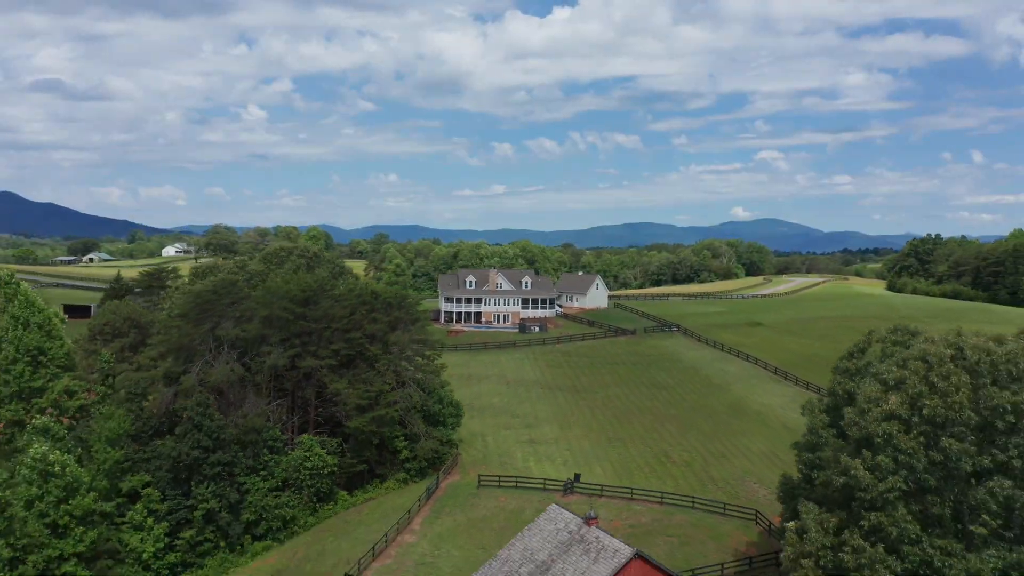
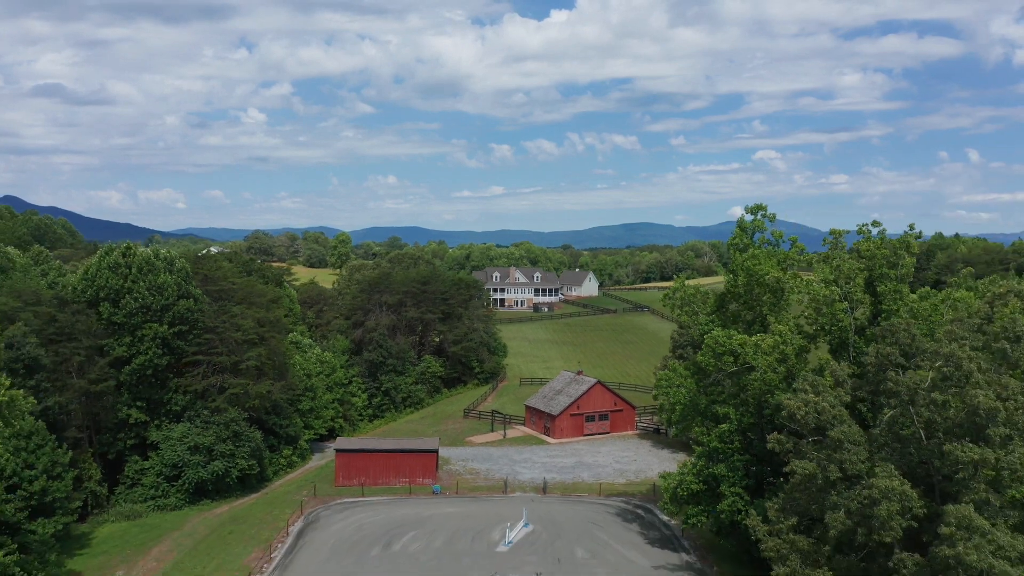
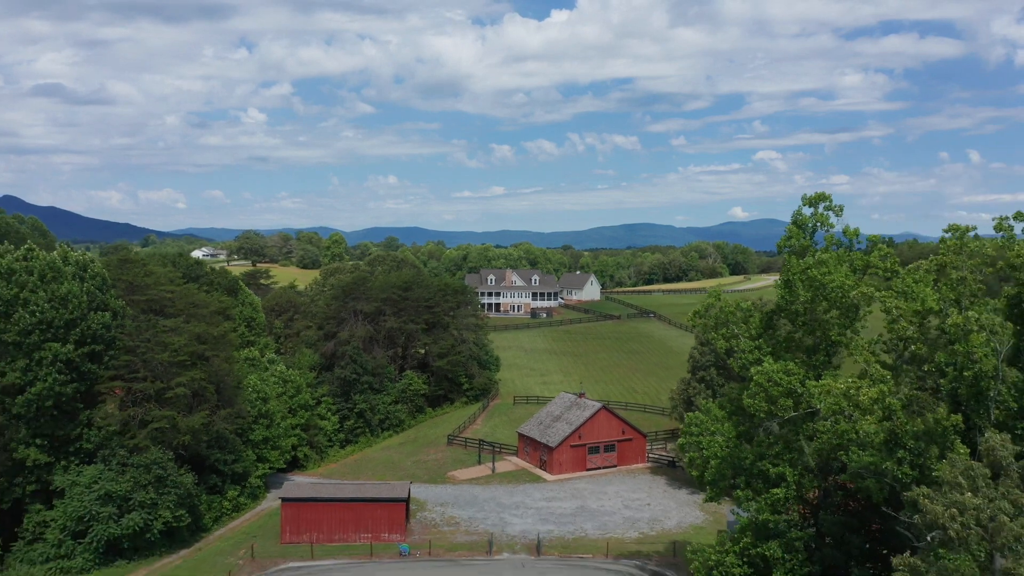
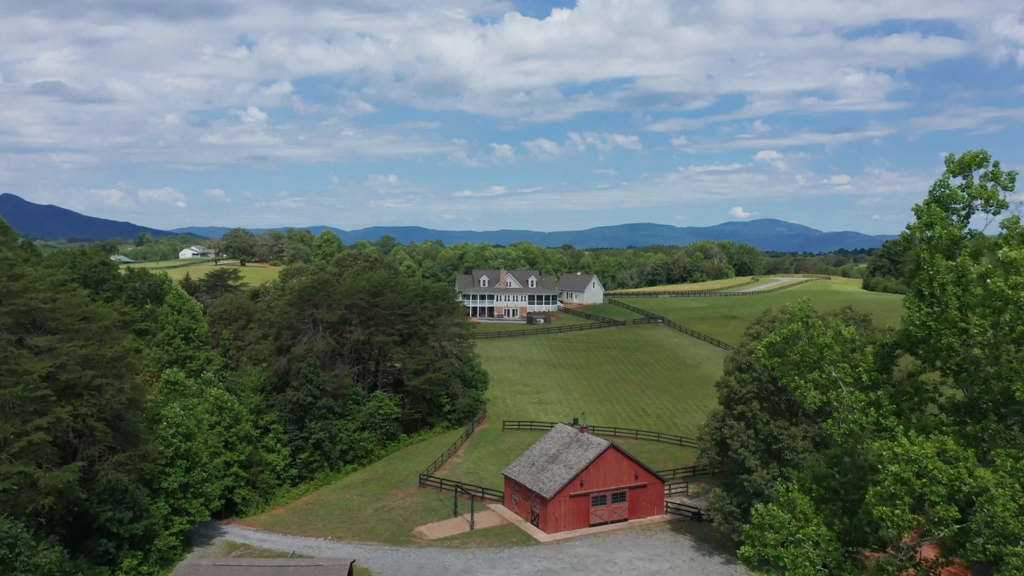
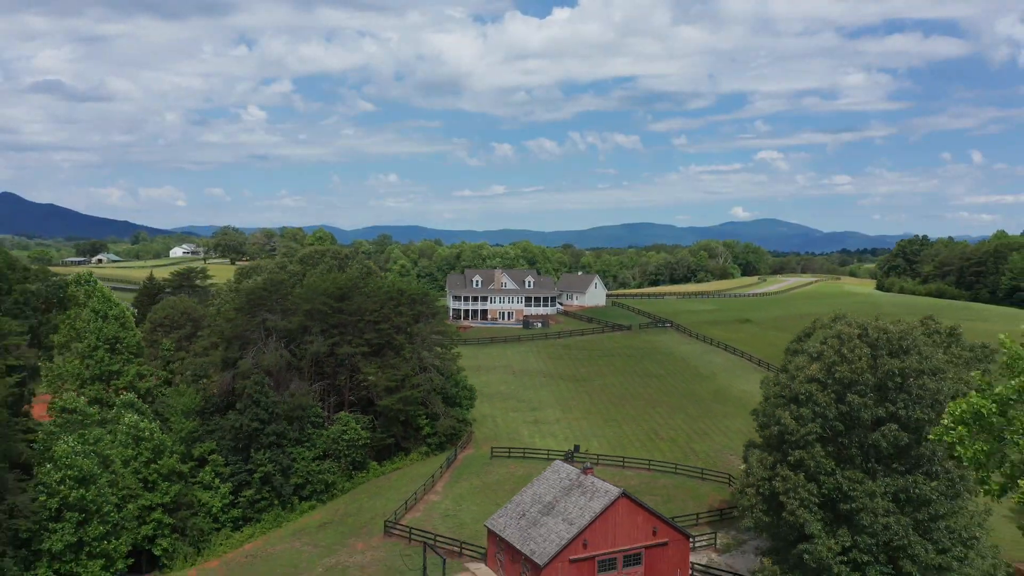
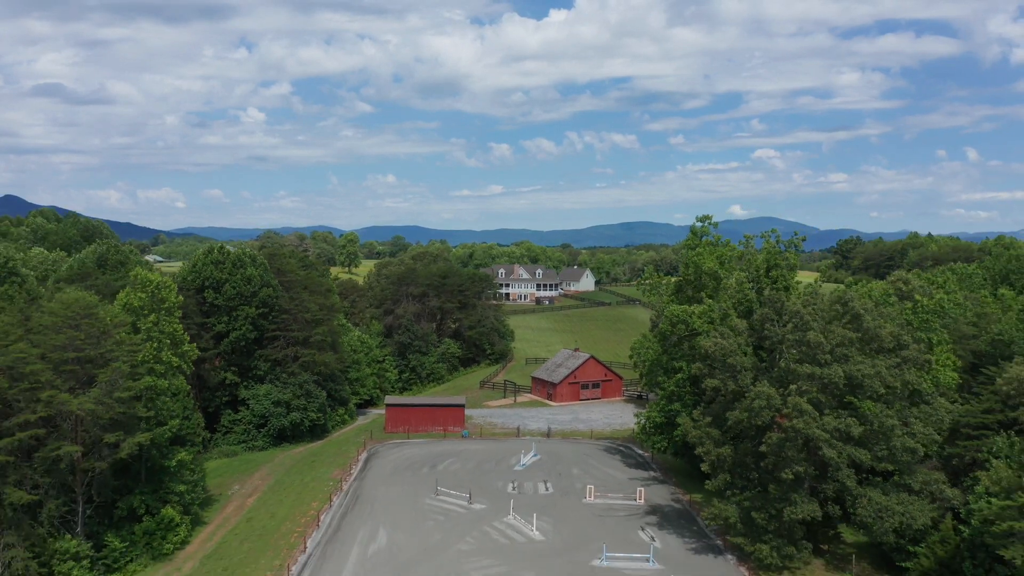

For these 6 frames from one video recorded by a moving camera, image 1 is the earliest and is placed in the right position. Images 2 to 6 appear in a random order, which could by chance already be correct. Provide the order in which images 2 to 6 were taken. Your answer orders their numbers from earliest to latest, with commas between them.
5, 4, 3, 2, 6
